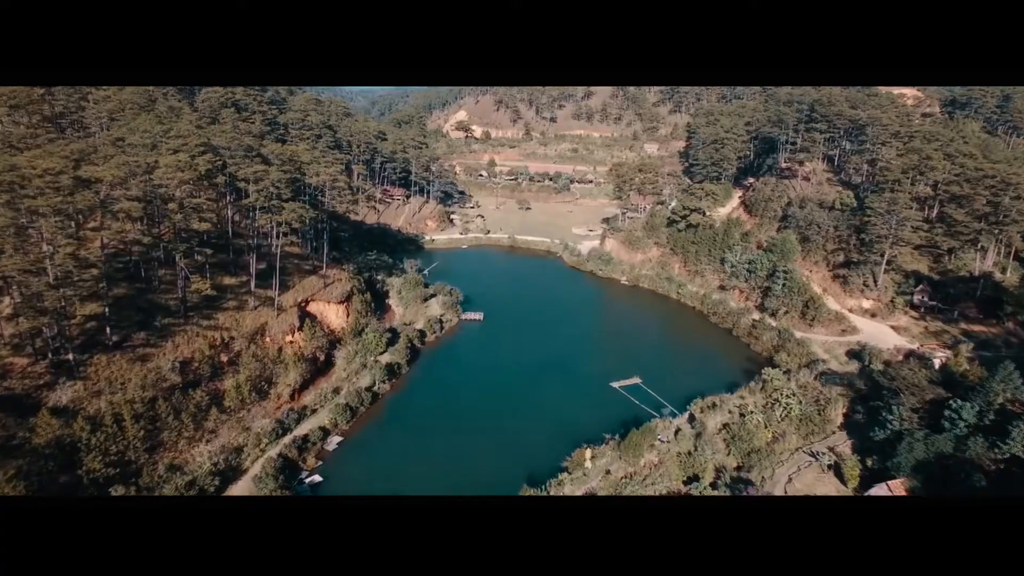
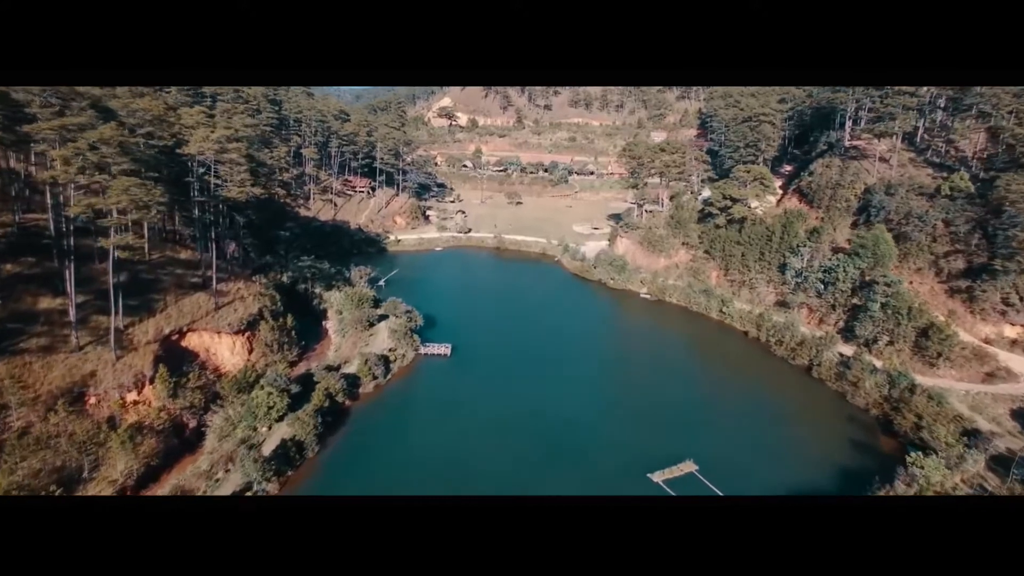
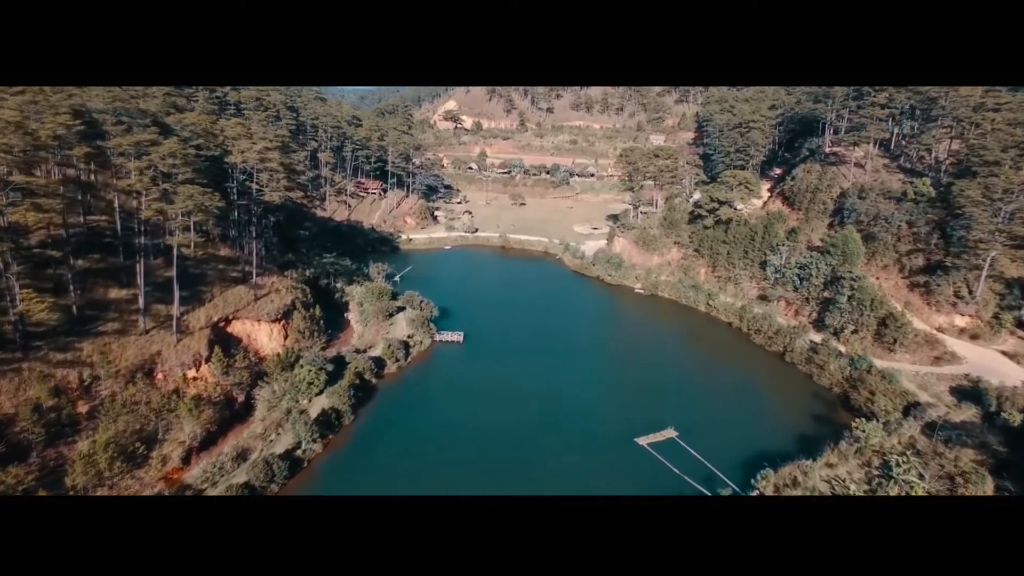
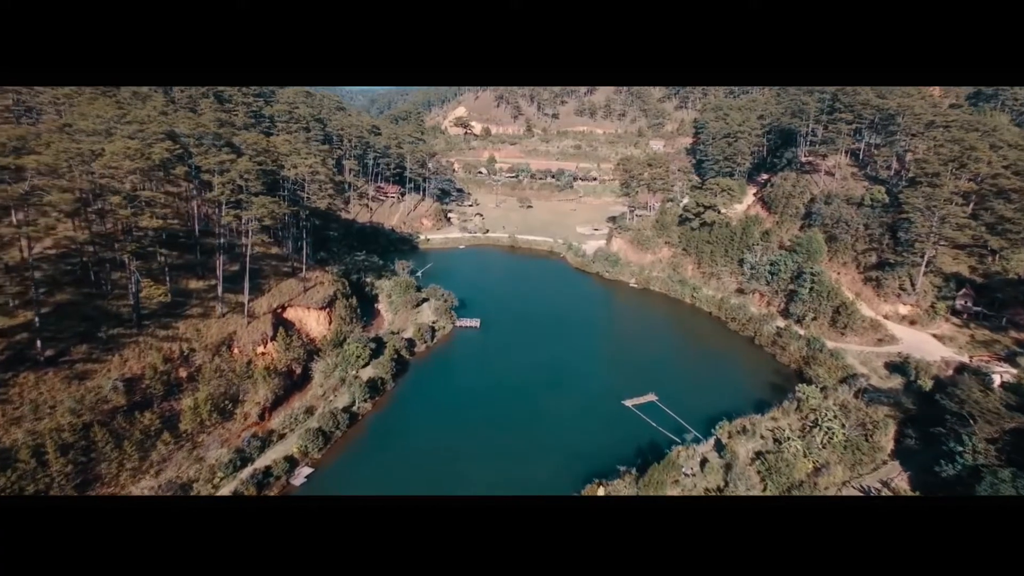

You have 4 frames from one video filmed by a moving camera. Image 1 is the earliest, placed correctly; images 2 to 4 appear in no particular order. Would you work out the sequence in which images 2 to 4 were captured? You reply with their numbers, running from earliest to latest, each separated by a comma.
4, 3, 2
